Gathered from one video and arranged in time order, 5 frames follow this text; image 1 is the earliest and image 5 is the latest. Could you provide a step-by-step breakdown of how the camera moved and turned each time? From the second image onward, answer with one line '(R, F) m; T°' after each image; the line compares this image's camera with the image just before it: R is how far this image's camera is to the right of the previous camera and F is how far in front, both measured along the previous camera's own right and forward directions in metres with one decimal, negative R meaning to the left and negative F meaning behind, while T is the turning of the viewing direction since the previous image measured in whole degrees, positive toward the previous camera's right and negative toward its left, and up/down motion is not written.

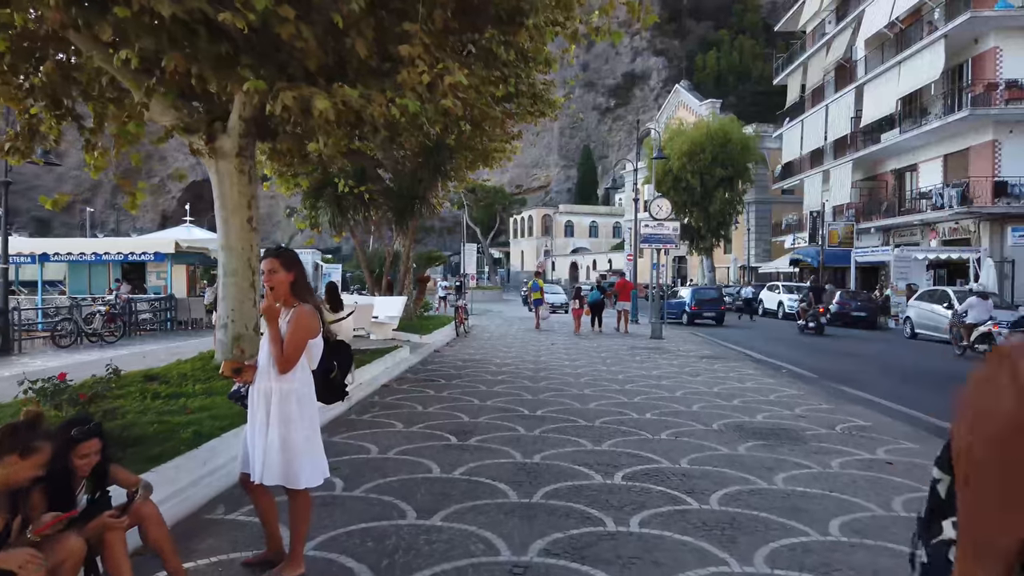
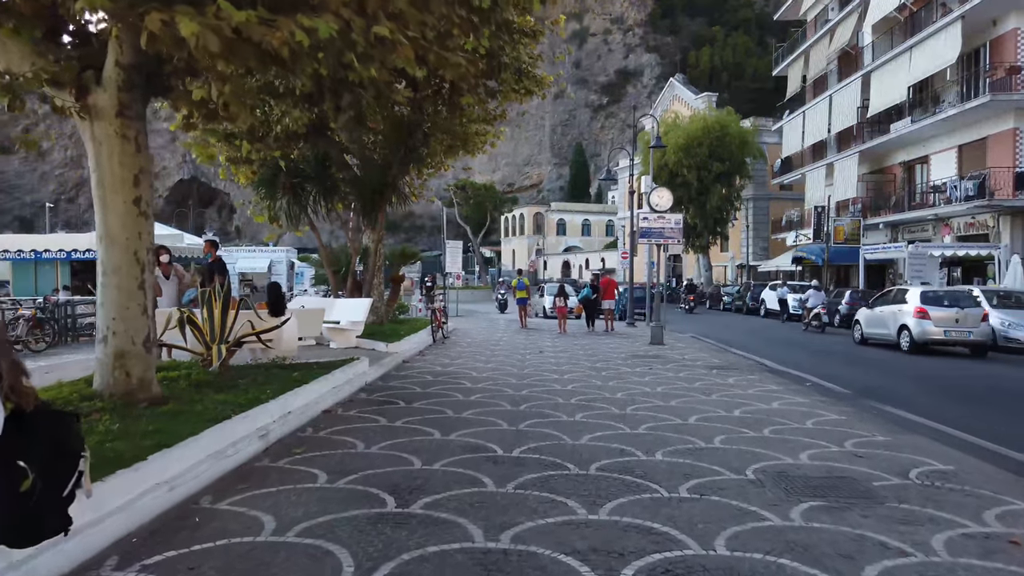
(+0.2, +2.0) m; +1°
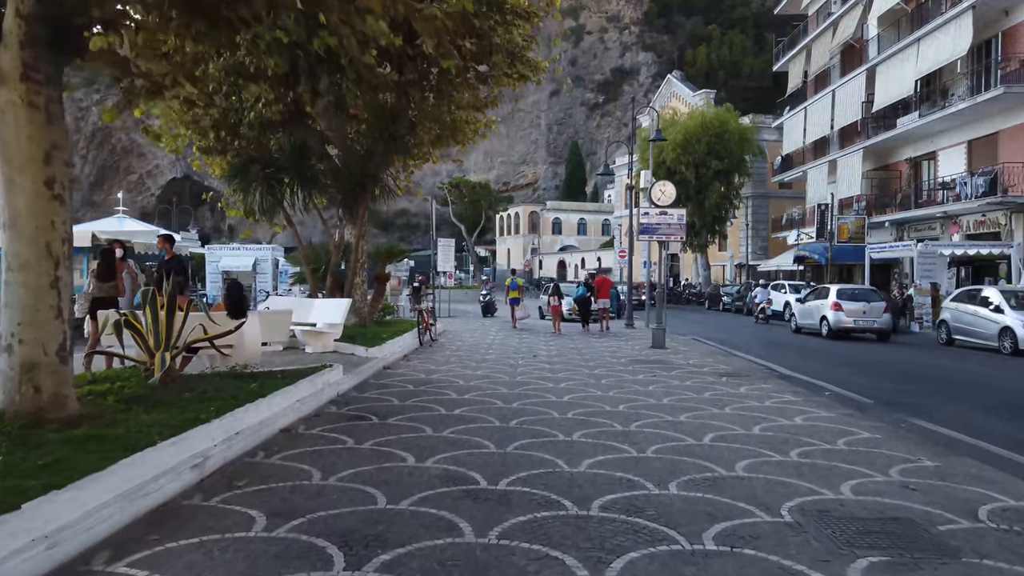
(+0.1, +1.1) m; 0°
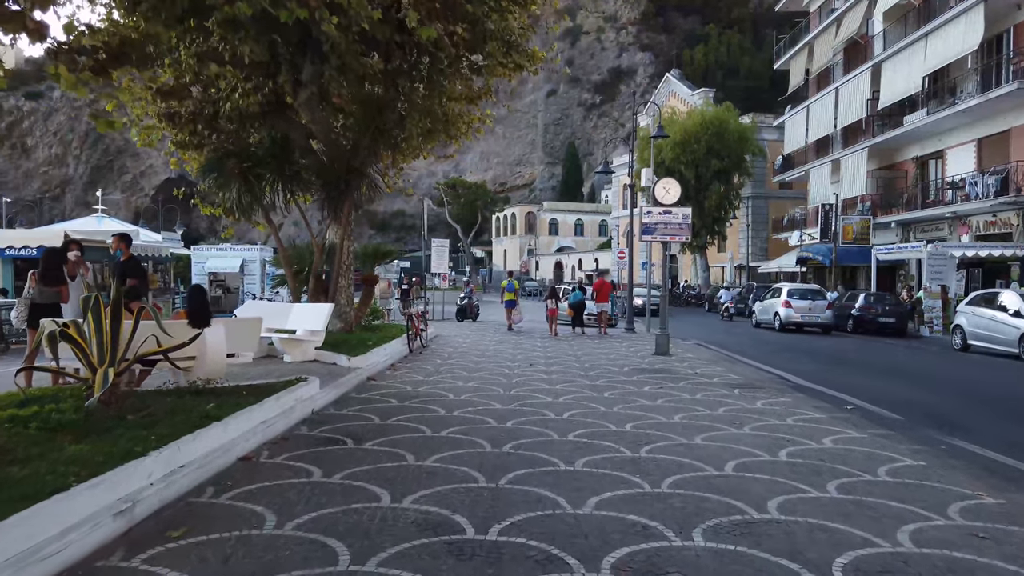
(0.0, +0.9) m; 0°
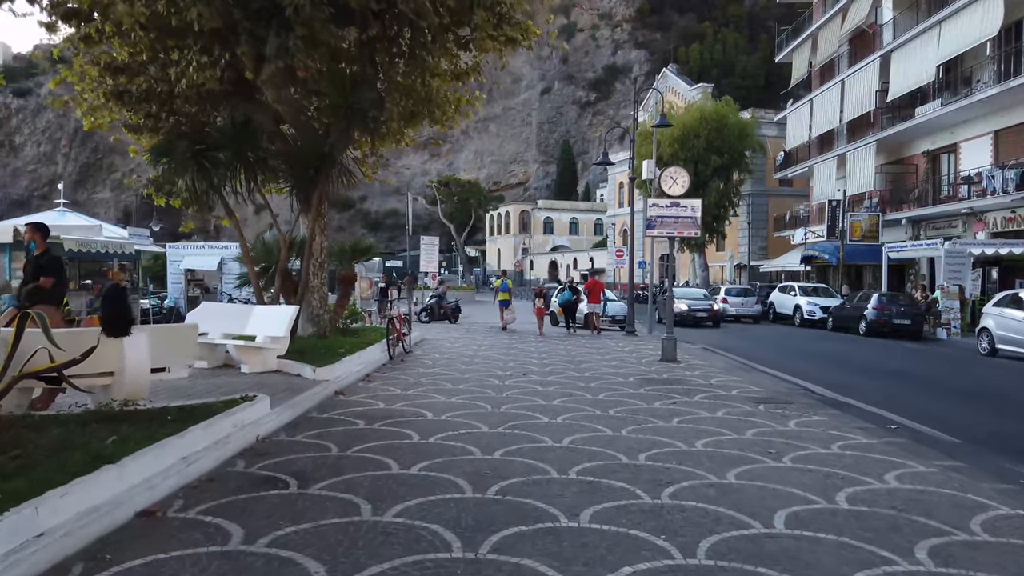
(+0.1, +1.4) m; 0°
